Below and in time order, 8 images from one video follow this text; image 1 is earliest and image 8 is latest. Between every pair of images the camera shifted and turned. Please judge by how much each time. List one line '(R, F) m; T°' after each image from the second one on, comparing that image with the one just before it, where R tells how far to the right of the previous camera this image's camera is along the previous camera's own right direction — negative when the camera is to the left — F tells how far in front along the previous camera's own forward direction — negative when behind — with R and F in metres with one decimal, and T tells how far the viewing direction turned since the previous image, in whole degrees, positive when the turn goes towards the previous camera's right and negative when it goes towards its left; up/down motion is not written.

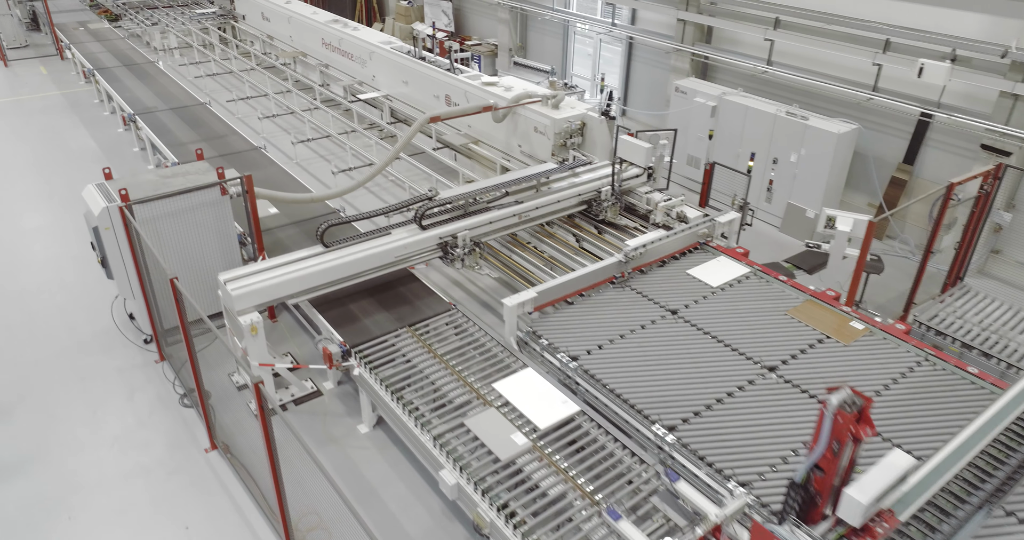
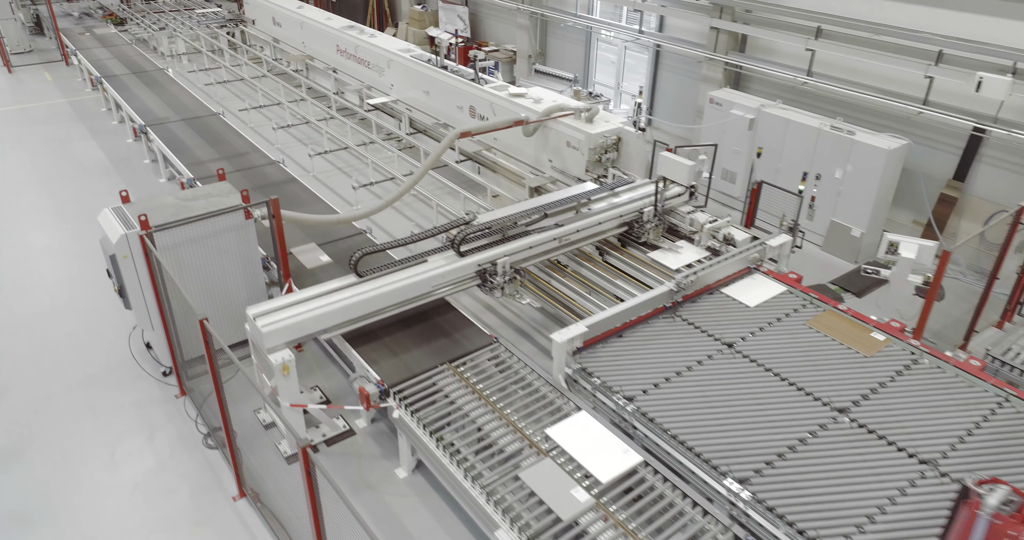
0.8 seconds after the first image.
(-0.3, +0.3) m; 0°
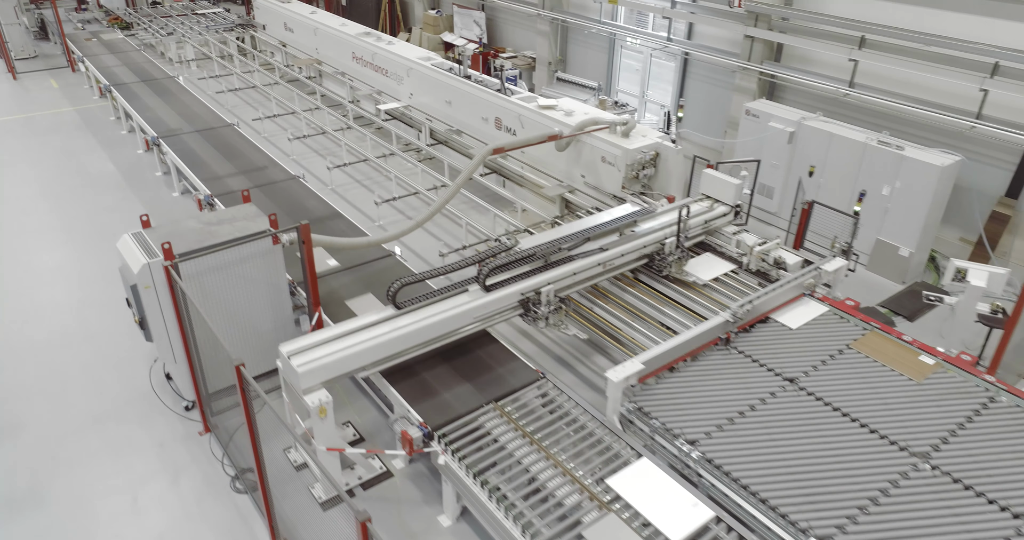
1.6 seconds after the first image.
(-0.3, +0.2) m; 0°
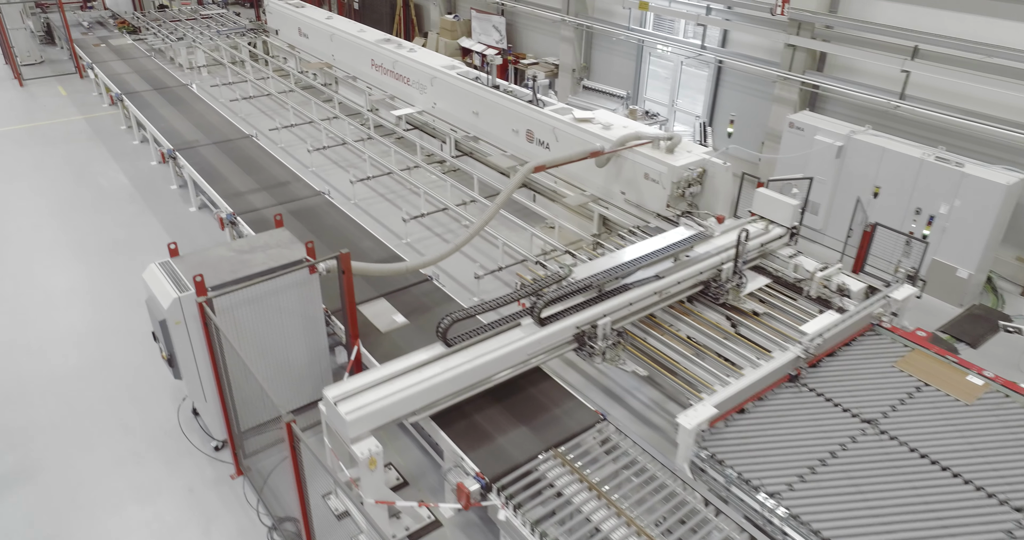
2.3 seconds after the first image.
(-0.3, +0.3) m; 0°
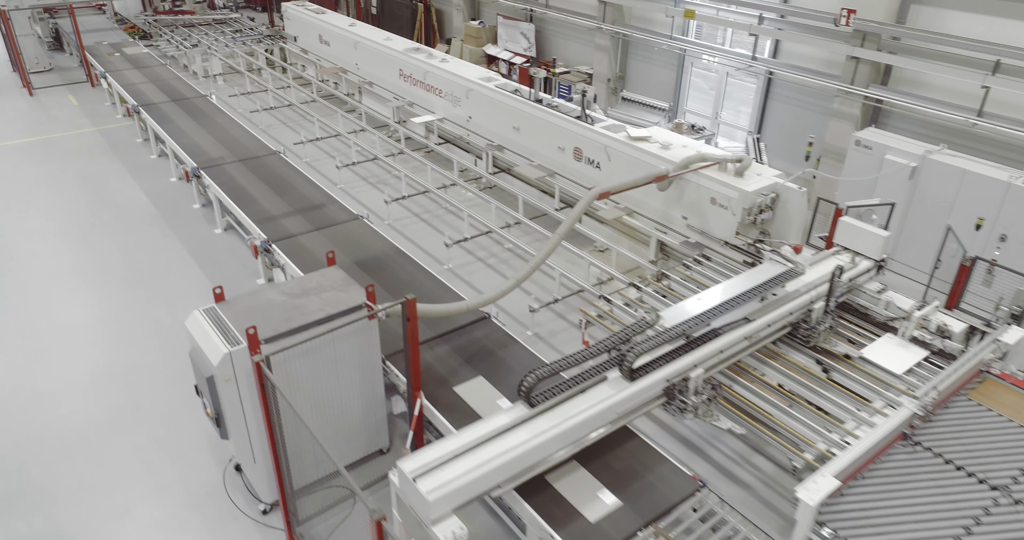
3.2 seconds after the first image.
(-0.4, +0.4) m; 0°
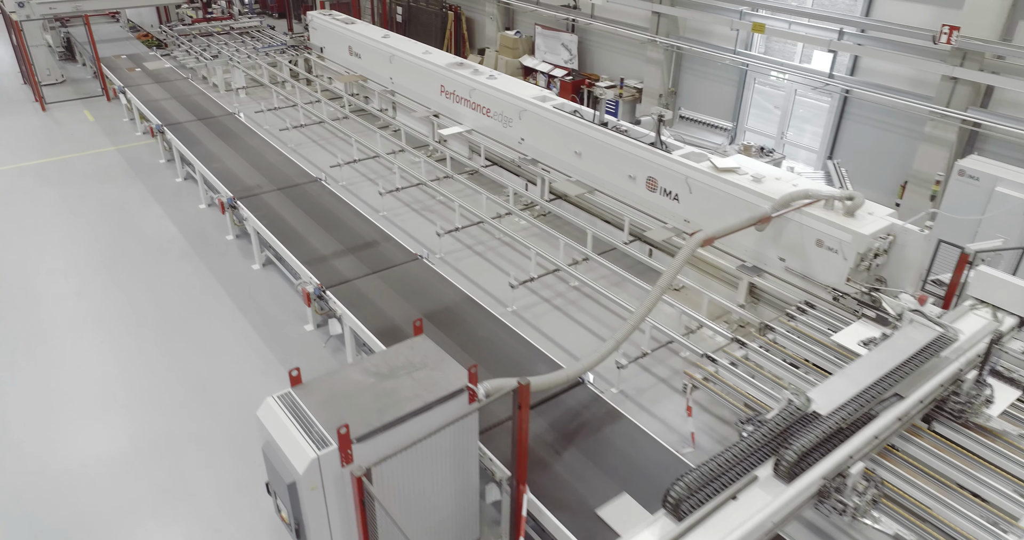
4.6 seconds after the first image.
(-0.5, +0.5) m; 0°
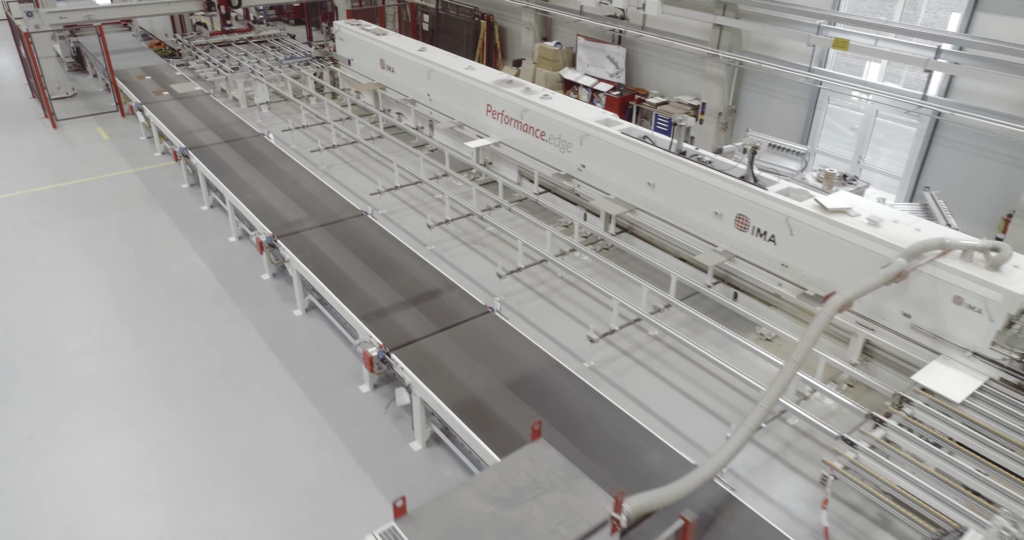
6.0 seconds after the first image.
(-0.5, +0.5) m; 0°
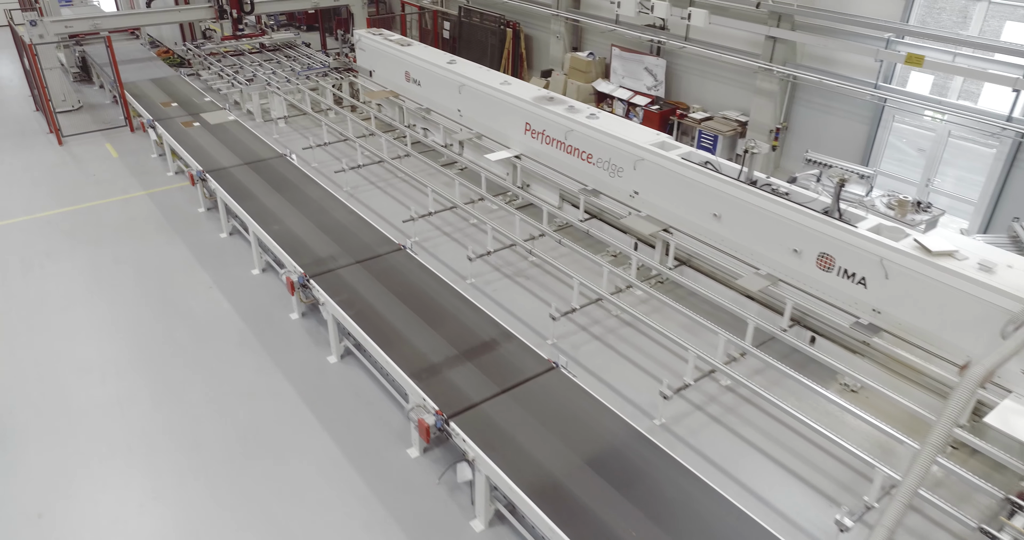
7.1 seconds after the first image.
(-0.4, +0.5) m; 0°
